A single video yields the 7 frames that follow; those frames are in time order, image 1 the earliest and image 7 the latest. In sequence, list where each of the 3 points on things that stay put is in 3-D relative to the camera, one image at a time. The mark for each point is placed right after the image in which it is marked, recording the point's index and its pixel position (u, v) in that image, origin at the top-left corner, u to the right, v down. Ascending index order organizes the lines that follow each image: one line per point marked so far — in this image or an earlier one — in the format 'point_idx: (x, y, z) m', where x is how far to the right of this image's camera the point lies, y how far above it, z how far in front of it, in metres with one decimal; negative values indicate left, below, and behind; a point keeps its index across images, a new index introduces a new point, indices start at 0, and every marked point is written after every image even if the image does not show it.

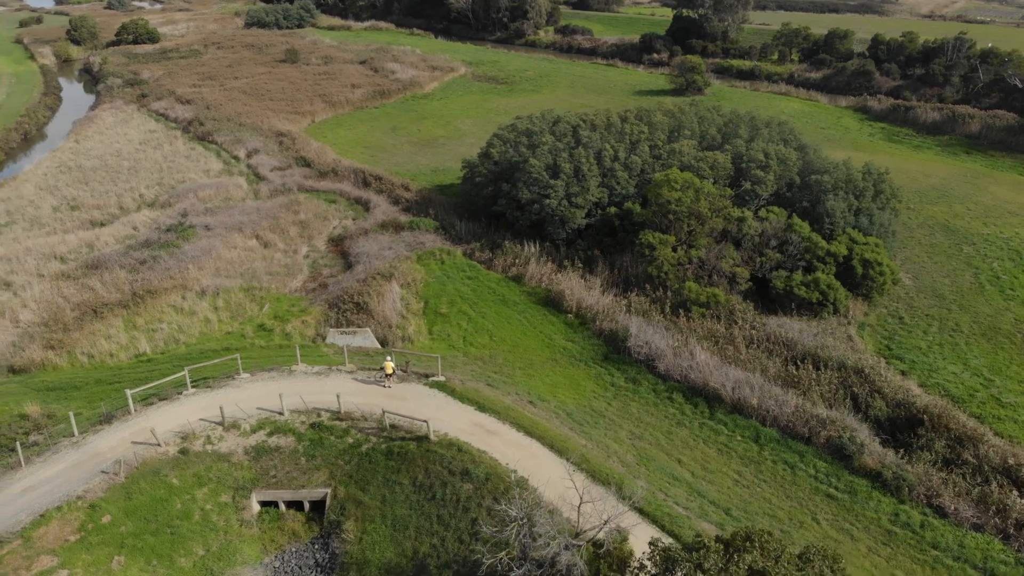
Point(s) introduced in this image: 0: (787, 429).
0: (+5.4, -2.8, +16.2) m
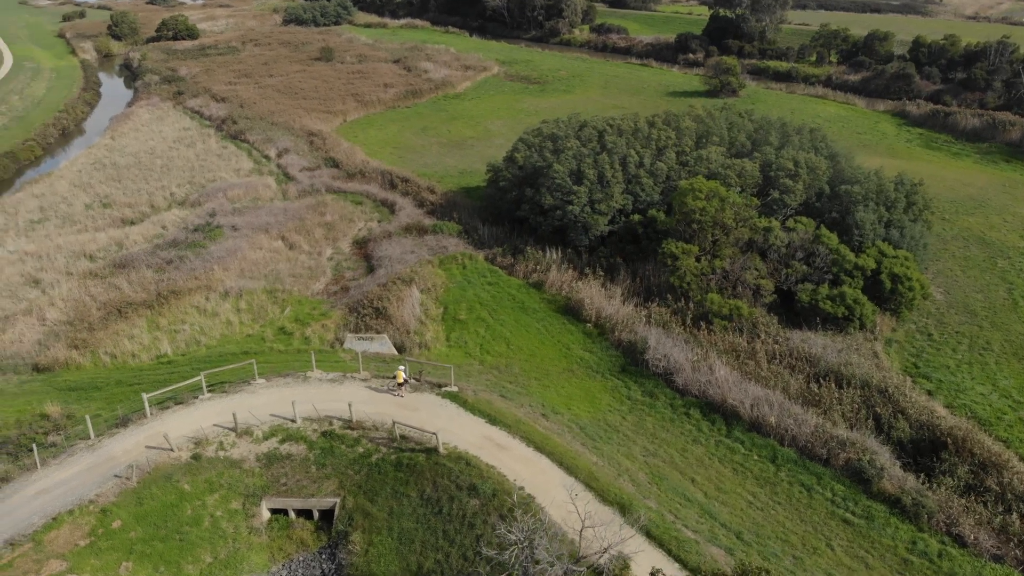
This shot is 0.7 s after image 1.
0: (+5.6, -3.1, +15.9) m
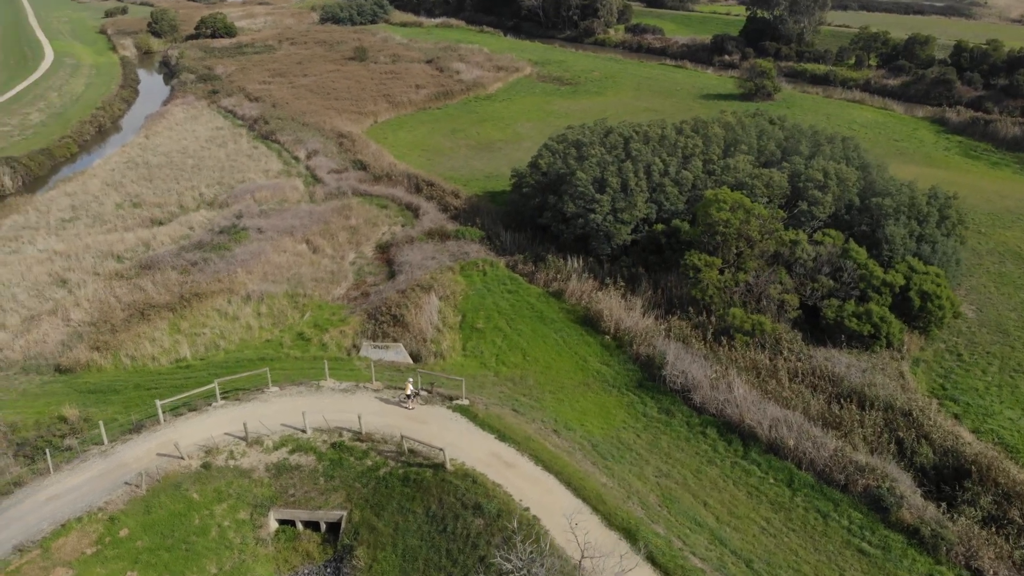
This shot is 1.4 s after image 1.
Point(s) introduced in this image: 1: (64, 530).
0: (+5.8, -3.4, +15.4) m
1: (-7.3, -3.9, +13.5) m
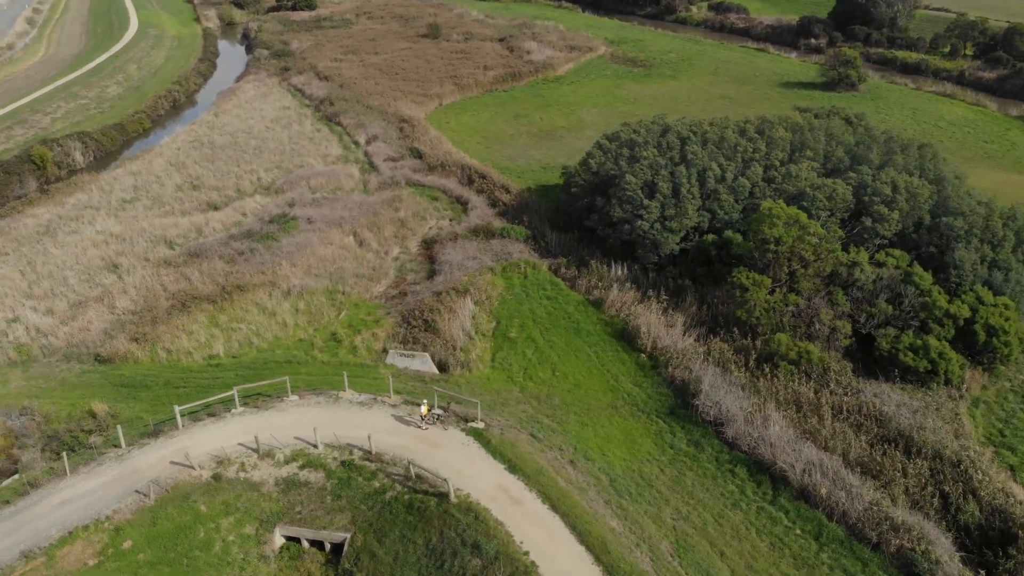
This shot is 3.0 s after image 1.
0: (+5.9, -4.1, +14.4) m
1: (-7.3, -4.1, +13.7) m
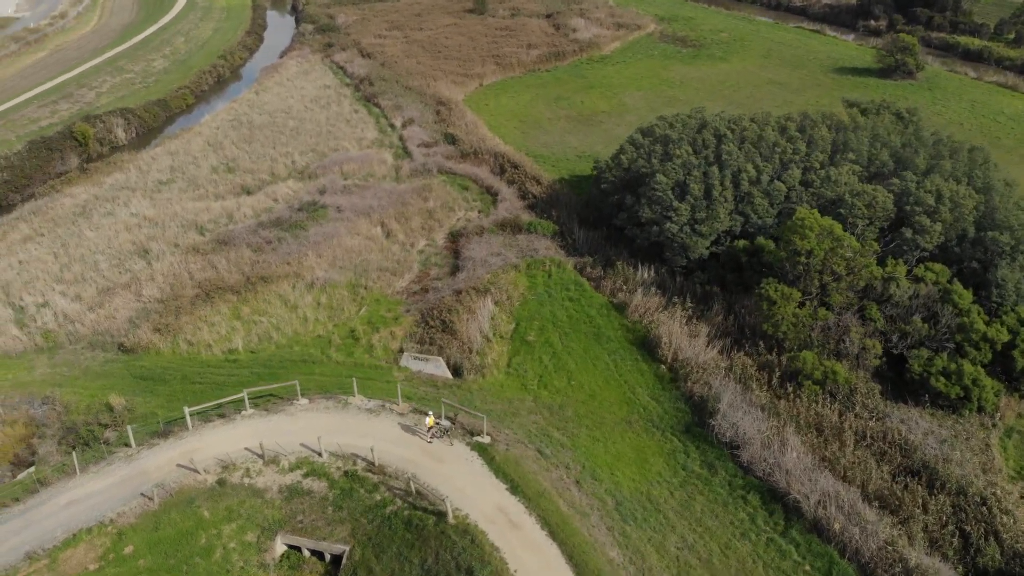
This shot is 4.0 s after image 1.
0: (+5.9, -4.6, +13.8) m
1: (-7.3, -4.2, +13.8) m
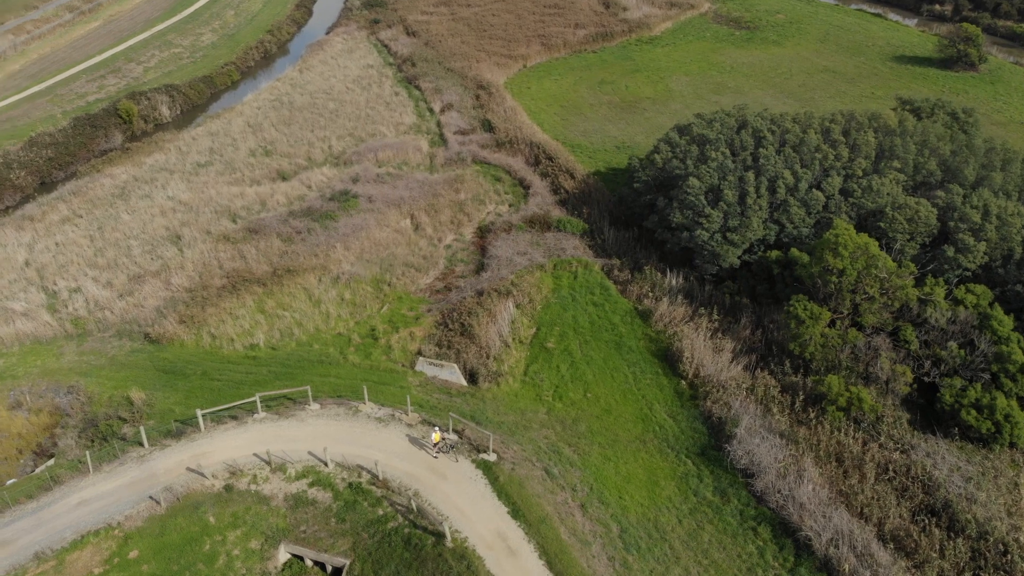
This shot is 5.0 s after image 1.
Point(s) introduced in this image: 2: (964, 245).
0: (+5.8, -5.2, +13.3) m
1: (-7.3, -4.3, +14.1) m
2: (+10.6, +1.0, +19.5) m
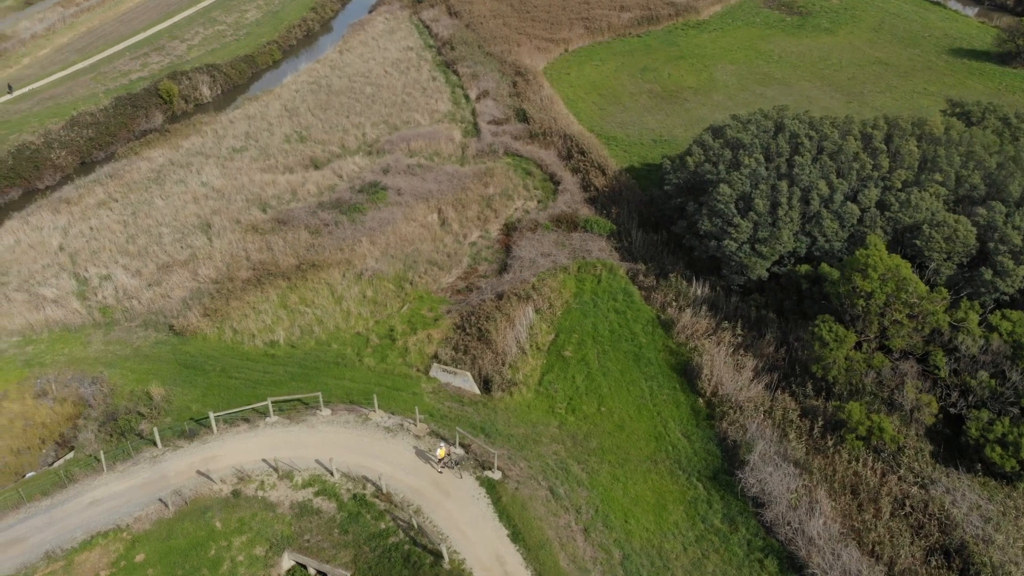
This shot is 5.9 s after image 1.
0: (+5.7, -5.8, +13.0) m
1: (-7.3, -4.4, +14.4) m
2: (+11.0, +0.4, +18.7) m
